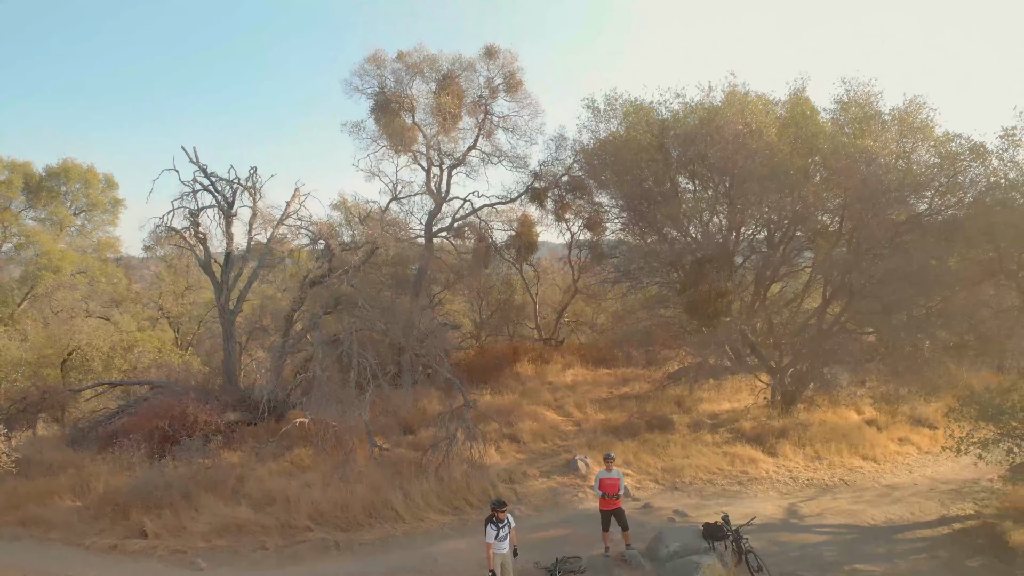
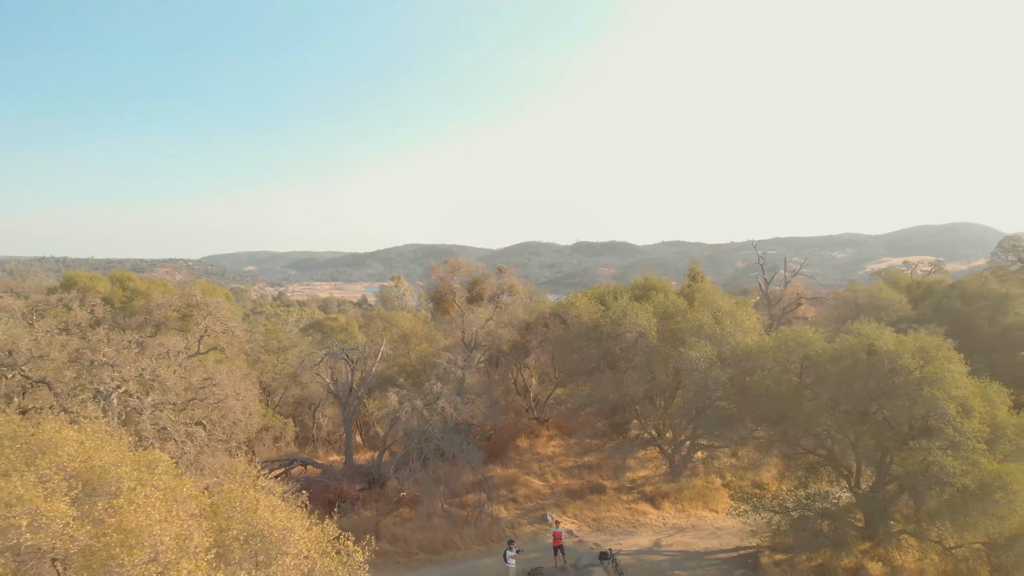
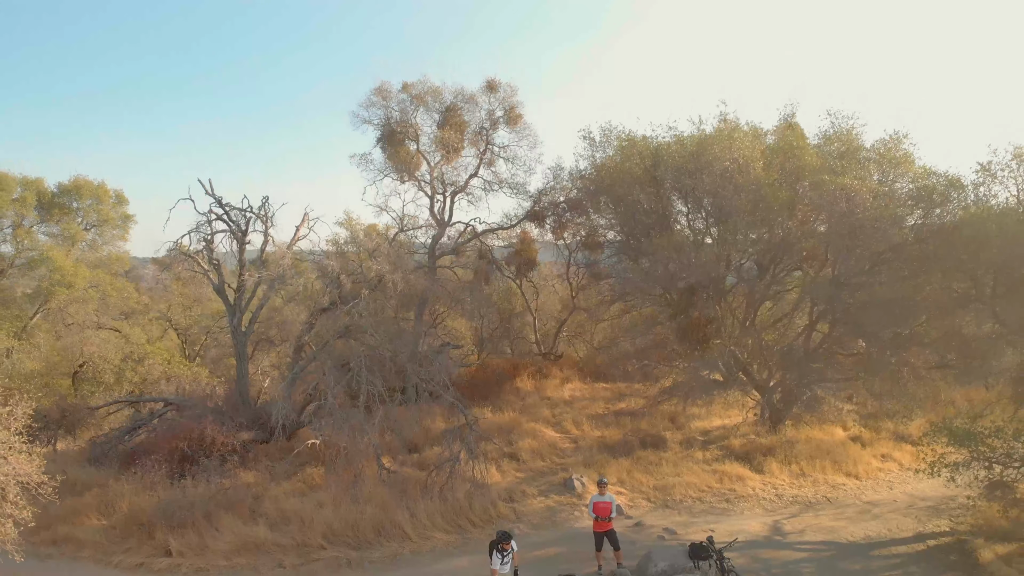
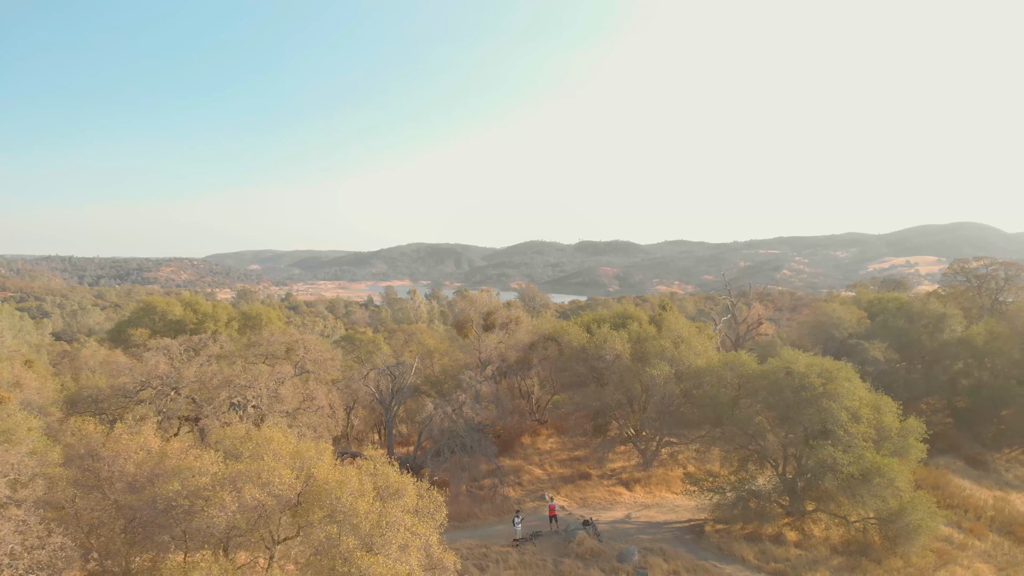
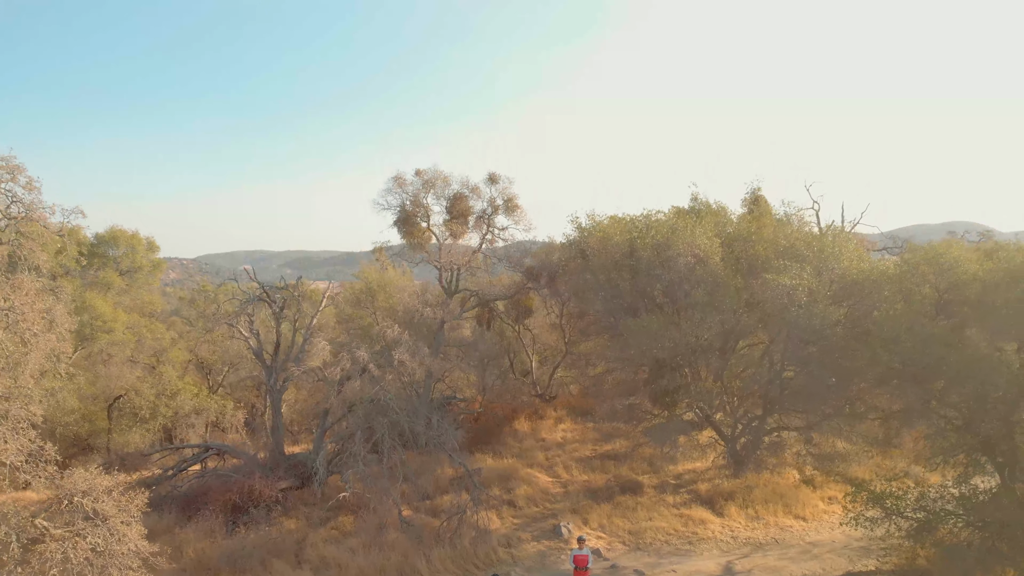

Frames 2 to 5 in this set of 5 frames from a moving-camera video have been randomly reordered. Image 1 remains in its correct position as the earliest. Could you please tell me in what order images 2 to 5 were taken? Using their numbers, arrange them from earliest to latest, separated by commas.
3, 5, 2, 4
